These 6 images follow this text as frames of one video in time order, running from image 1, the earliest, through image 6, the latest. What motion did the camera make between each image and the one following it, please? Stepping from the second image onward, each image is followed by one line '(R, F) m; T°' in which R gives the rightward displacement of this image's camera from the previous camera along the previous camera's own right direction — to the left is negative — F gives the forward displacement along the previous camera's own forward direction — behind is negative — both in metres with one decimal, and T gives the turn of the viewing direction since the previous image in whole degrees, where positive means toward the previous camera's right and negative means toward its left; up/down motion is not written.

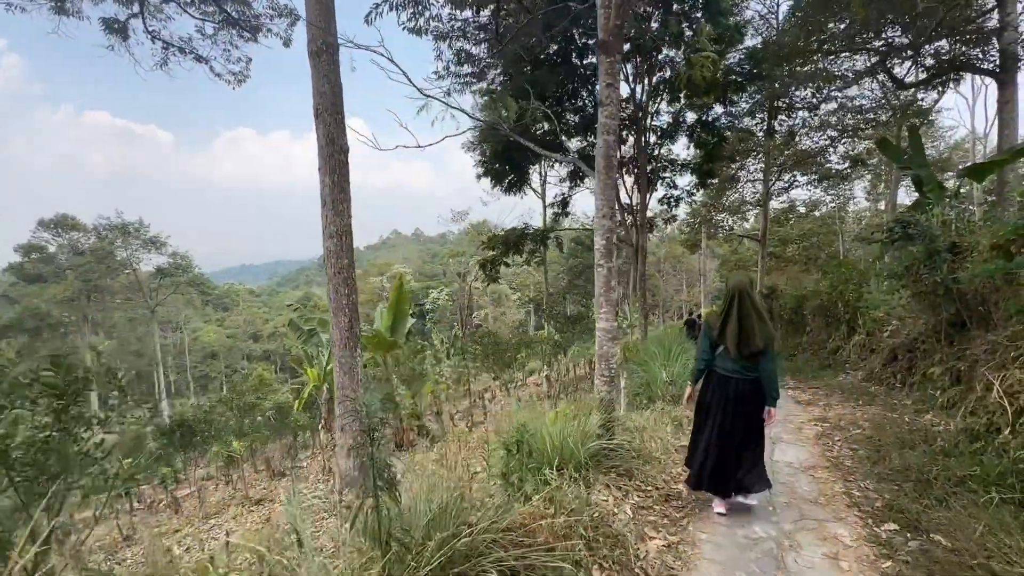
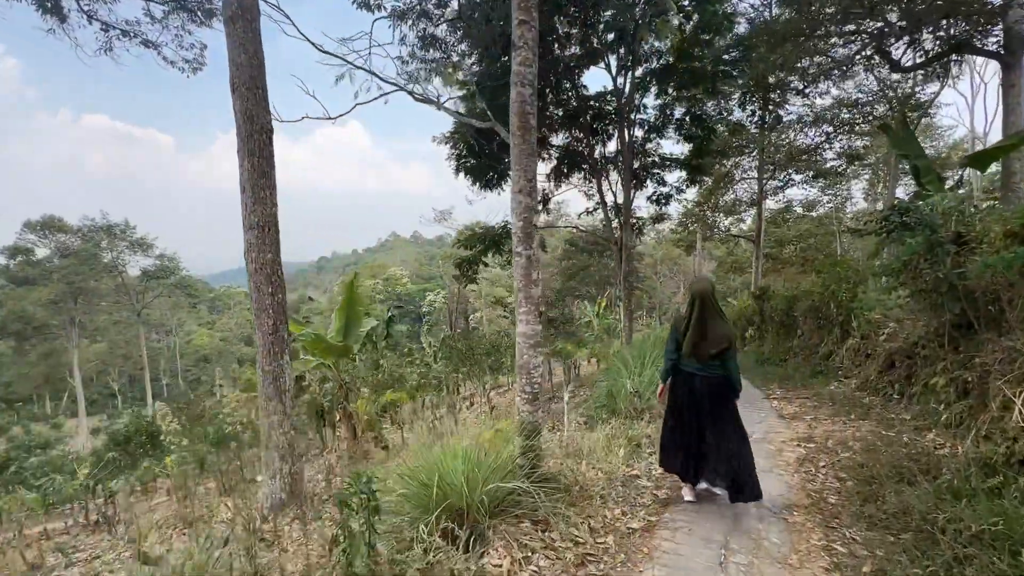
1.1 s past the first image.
(+0.5, +0.5) m; 0°
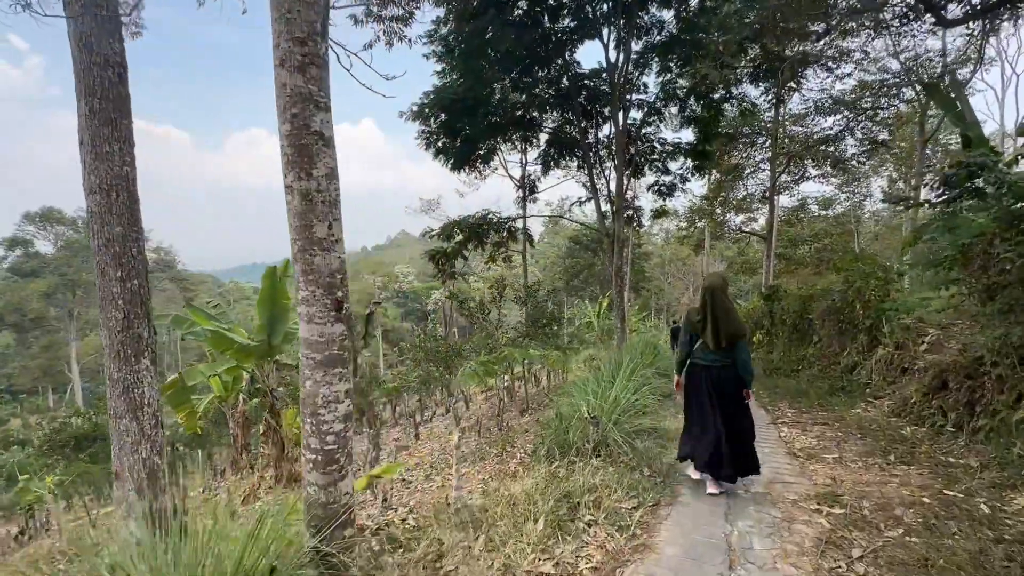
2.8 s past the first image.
(+0.6, +1.0) m; -1°
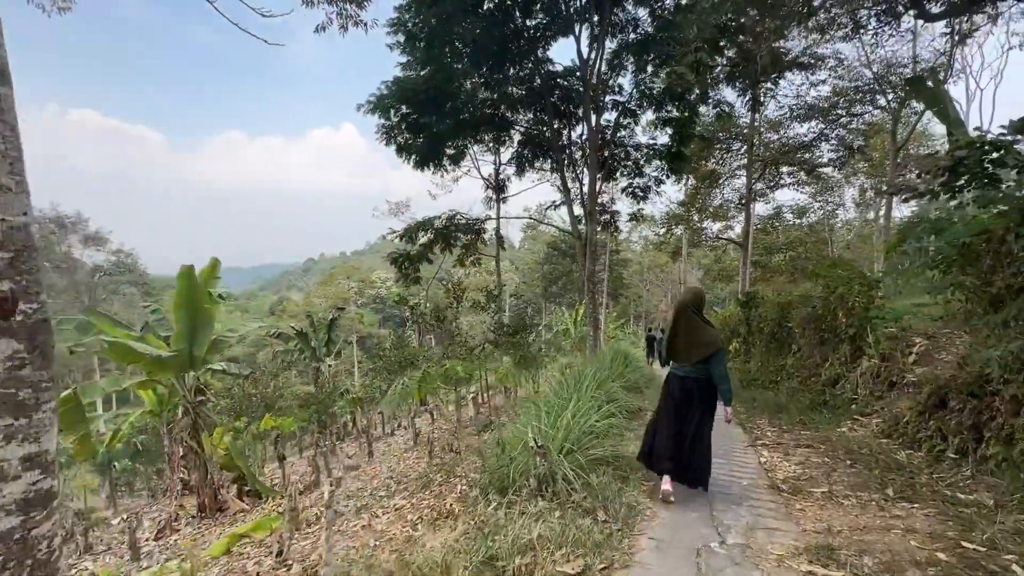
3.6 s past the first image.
(+0.2, +0.5) m; +2°
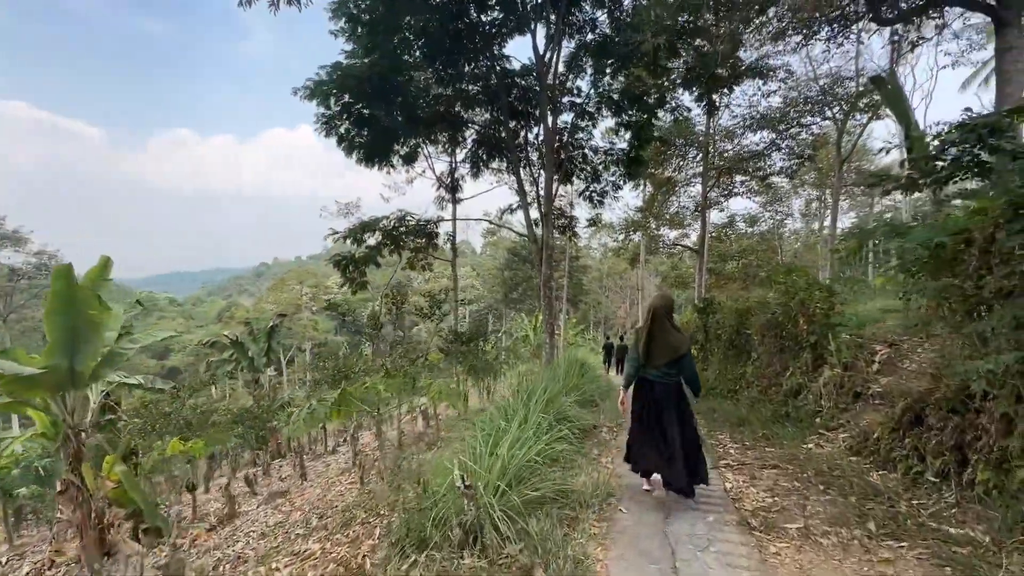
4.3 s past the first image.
(+0.2, +0.4) m; +5°
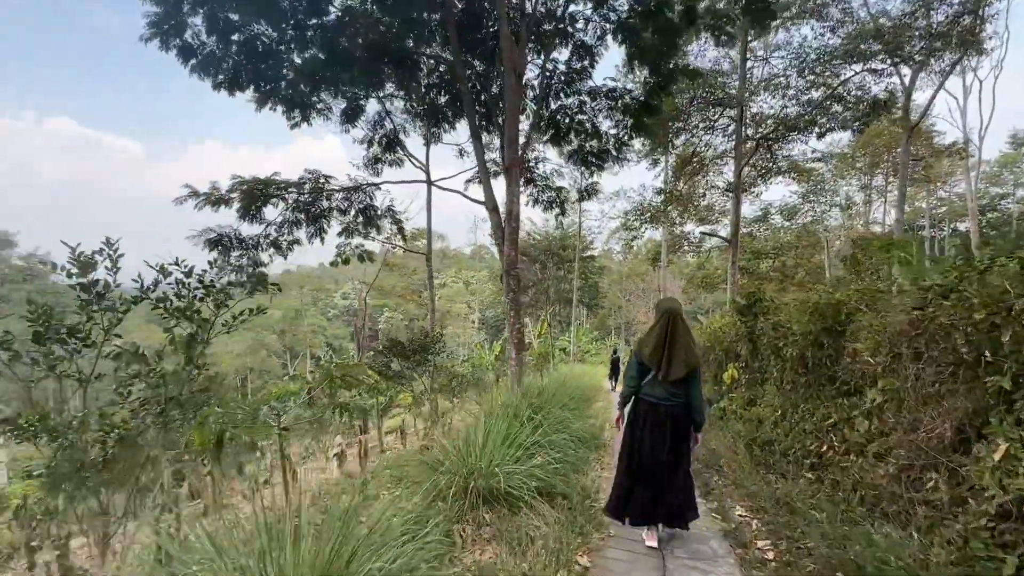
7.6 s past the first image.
(+0.8, +2.4) m; -3°
